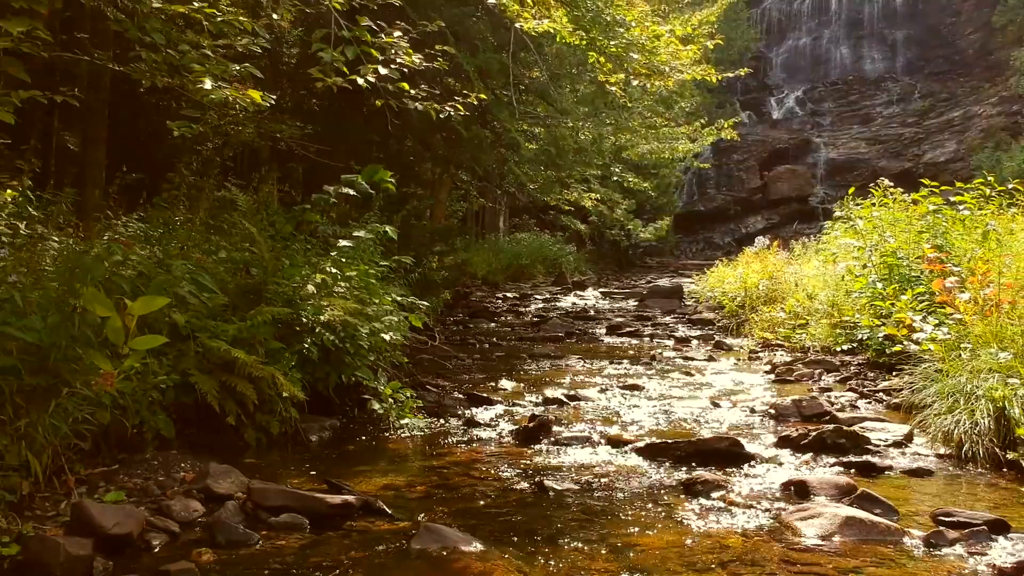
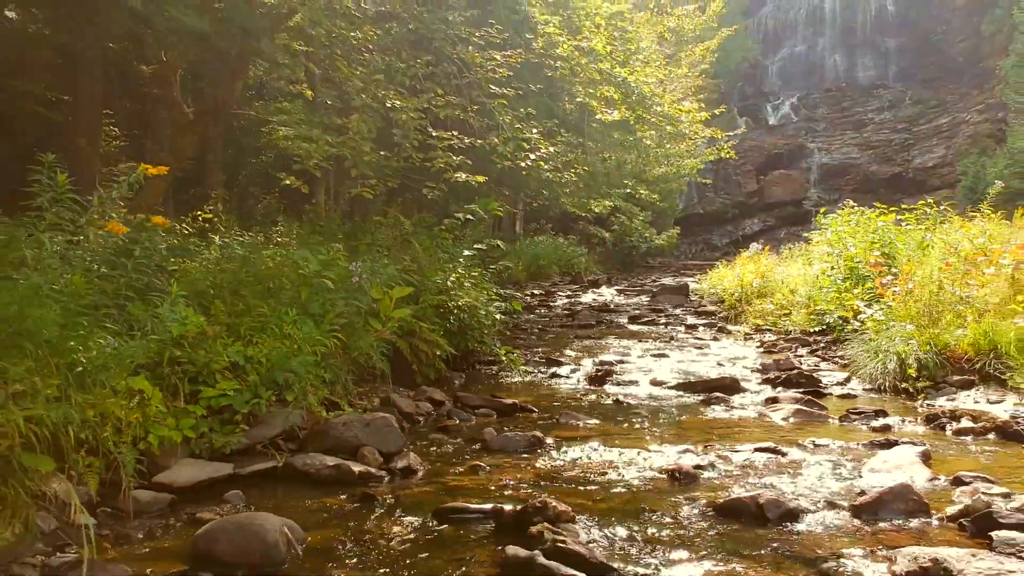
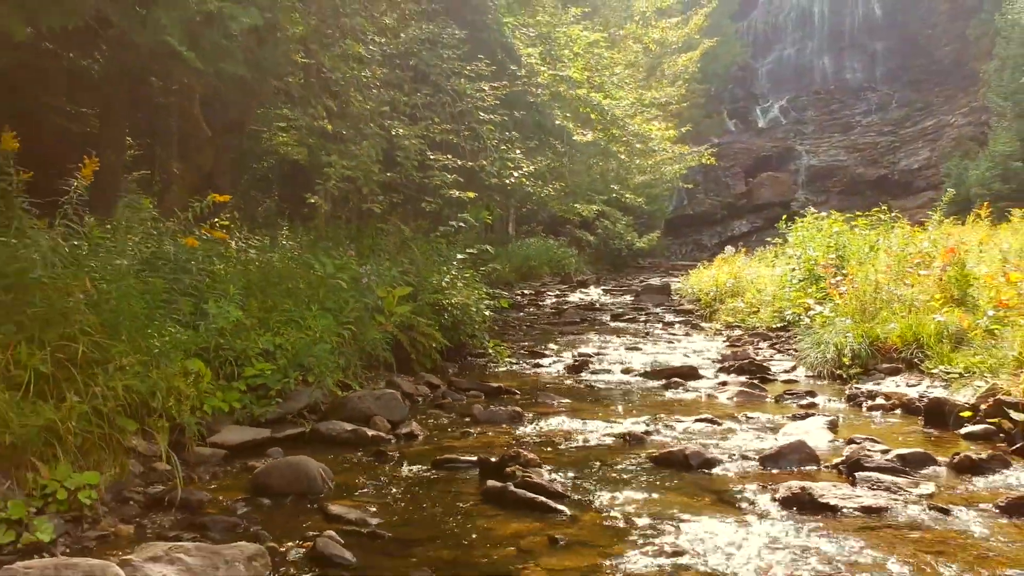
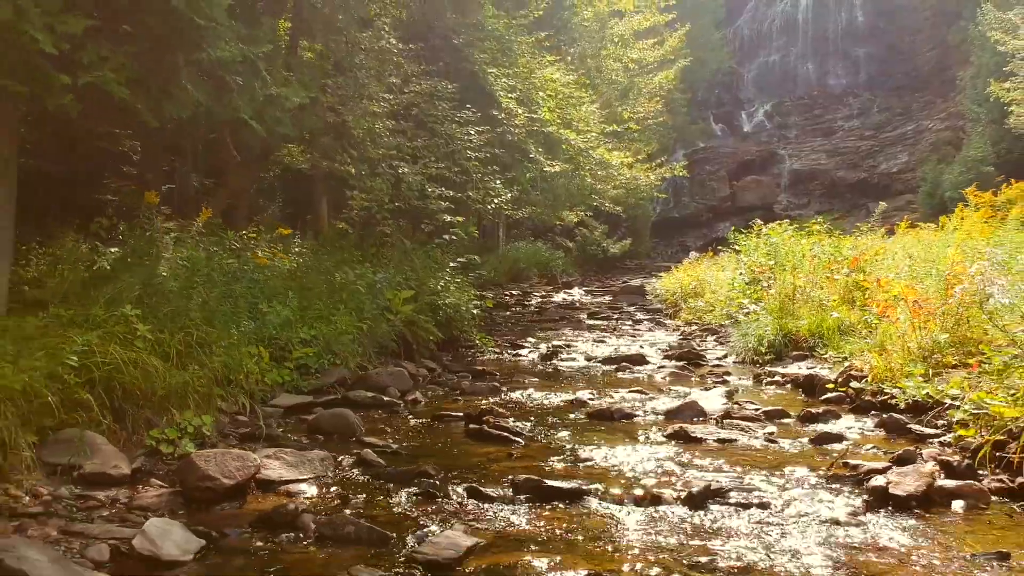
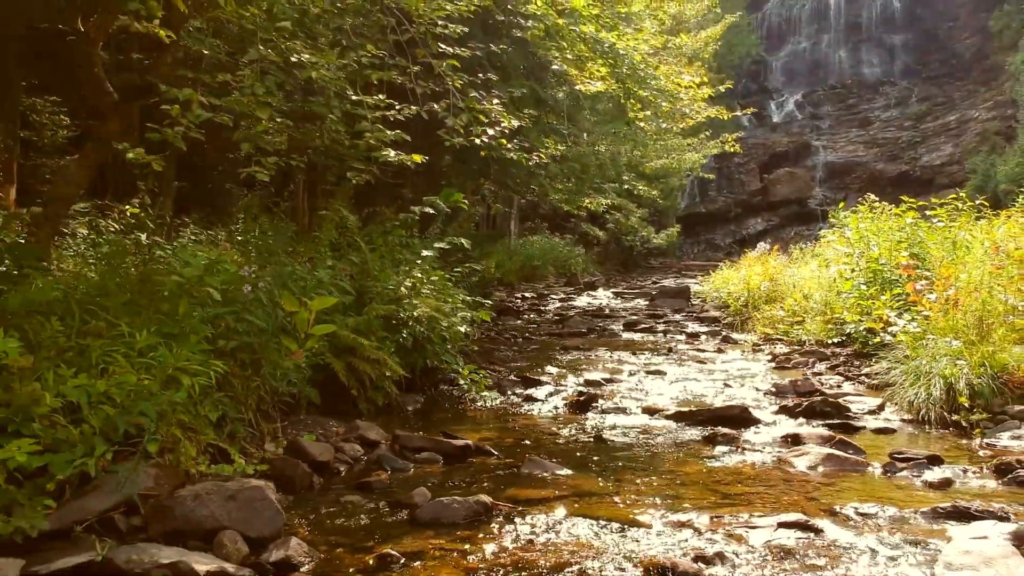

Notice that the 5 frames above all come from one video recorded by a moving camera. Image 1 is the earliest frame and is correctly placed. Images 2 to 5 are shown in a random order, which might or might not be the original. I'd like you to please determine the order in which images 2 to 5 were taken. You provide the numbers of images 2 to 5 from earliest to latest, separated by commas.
5, 2, 3, 4
